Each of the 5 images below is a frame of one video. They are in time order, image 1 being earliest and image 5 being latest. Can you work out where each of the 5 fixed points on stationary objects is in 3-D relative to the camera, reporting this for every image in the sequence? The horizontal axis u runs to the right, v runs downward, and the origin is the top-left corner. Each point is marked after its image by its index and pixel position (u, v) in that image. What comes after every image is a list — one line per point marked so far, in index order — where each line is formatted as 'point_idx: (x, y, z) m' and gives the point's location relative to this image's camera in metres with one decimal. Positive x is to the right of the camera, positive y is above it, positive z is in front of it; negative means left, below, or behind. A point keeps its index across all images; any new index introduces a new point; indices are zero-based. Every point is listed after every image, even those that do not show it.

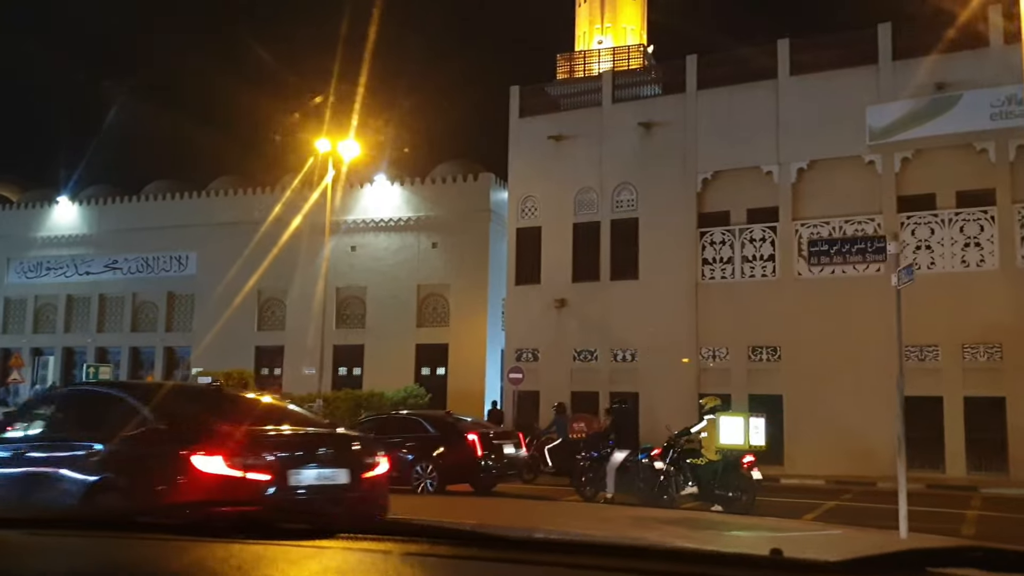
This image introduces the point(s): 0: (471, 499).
0: (-0.6, -2.9, +13.3) m
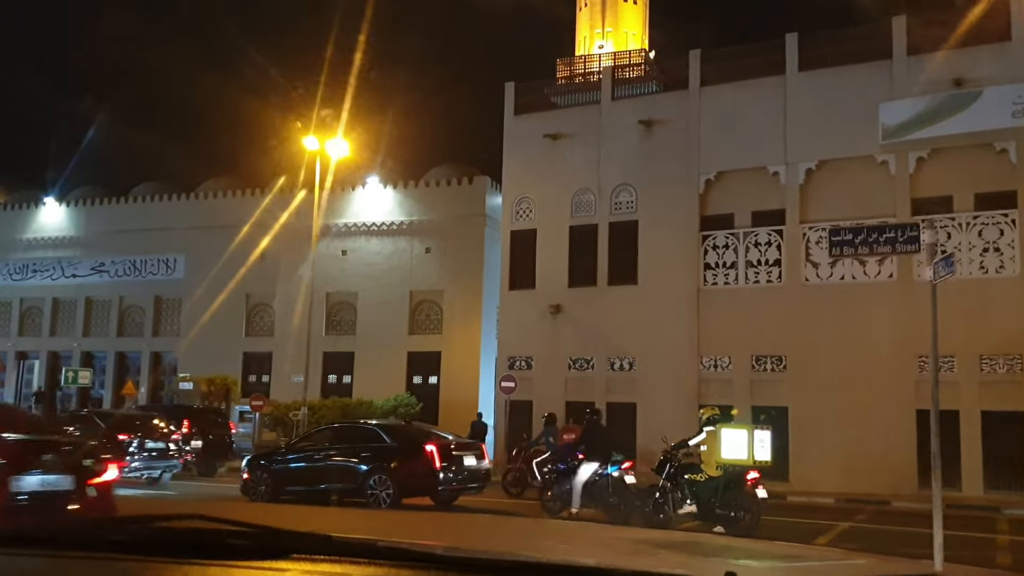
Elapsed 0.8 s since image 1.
0: (-0.8, -2.8, +12.1) m
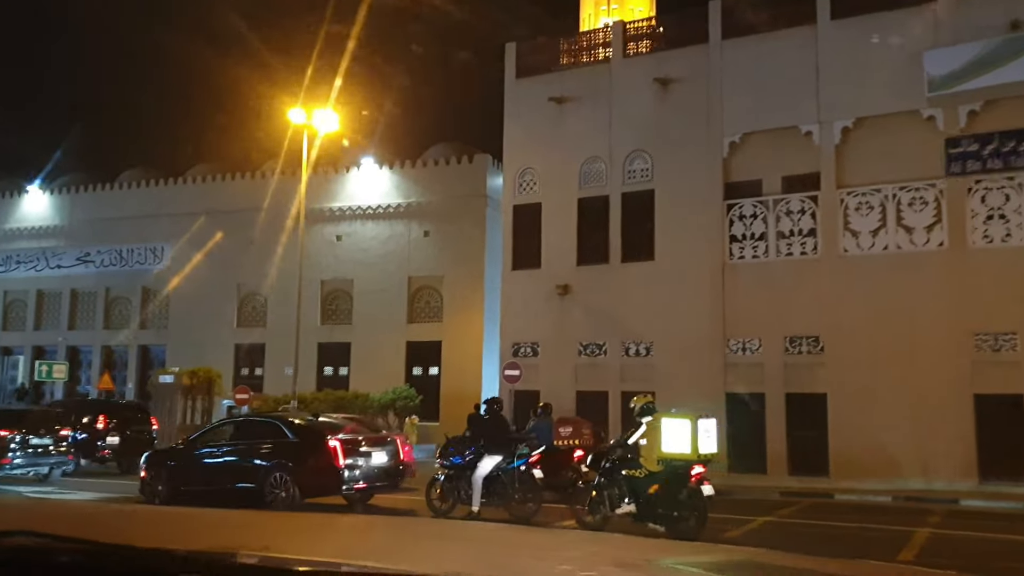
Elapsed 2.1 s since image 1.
0: (-0.7, -2.4, +10.0) m
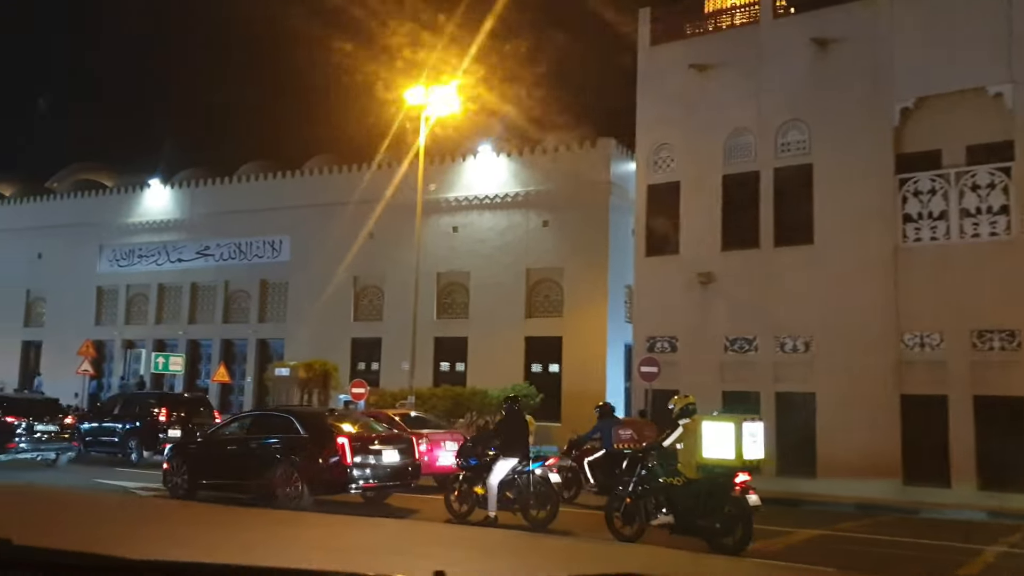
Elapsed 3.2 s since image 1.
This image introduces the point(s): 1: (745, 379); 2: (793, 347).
0: (+0.7, -2.2, +8.1) m
1: (+4.4, -1.7, +18.5) m
2: (+5.1, -1.1, +18.0) m
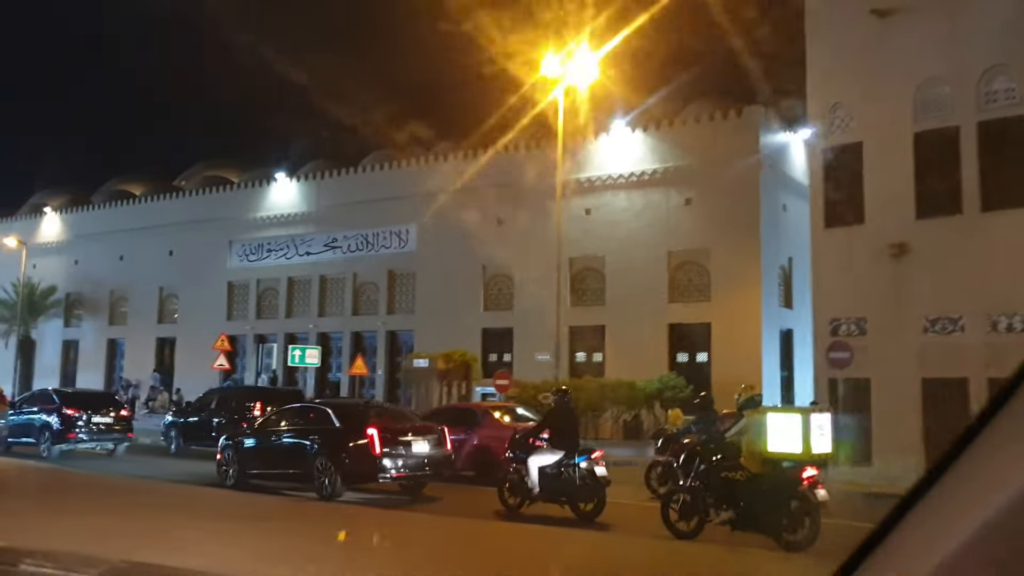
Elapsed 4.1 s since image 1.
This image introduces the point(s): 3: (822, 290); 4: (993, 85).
0: (+2.4, -1.9, +6.3) m
1: (+7.2, -1.2, +16.2) m
2: (+7.9, -0.6, +15.6) m
3: (+5.6, 0.0, +17.9) m
4: (+8.0, +3.4, +16.3) m
